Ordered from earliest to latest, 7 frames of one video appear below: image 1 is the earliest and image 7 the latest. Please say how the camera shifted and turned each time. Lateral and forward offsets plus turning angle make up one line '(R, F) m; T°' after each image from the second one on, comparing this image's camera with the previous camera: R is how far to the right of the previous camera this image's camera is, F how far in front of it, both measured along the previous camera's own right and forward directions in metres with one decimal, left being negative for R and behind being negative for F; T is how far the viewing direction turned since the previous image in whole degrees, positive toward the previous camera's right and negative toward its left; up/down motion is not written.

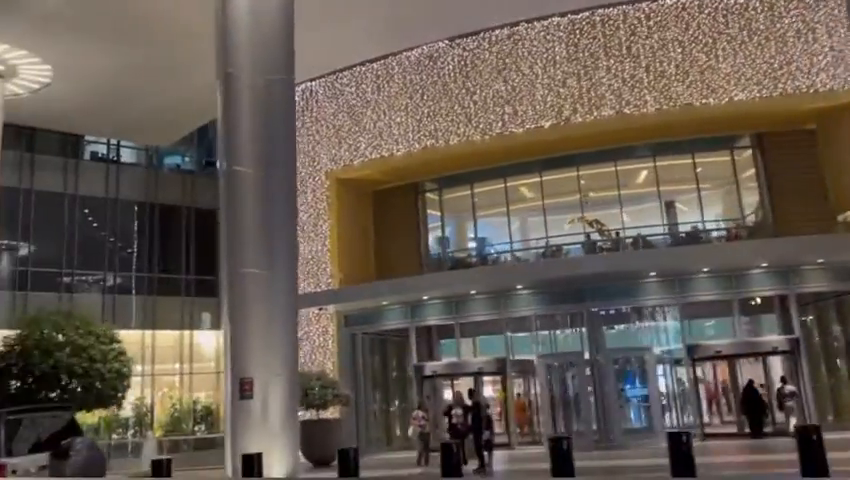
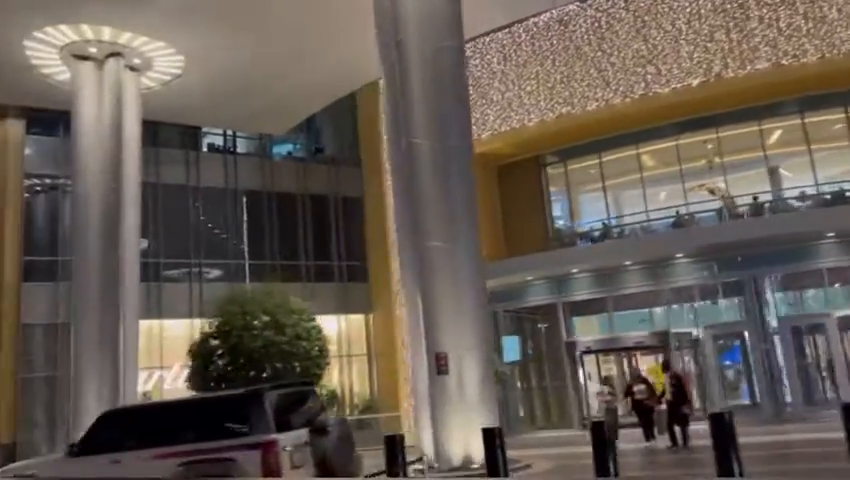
(-1.3, +0.3) m; -5°
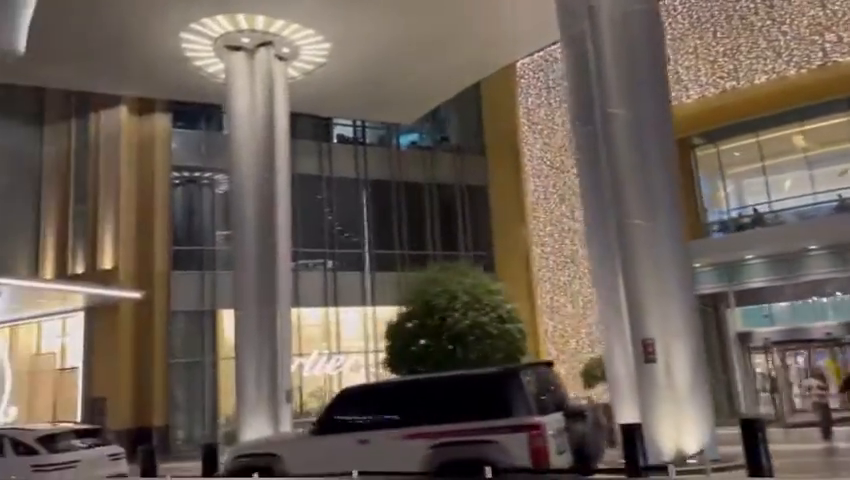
(-1.1, +0.3) m; -7°
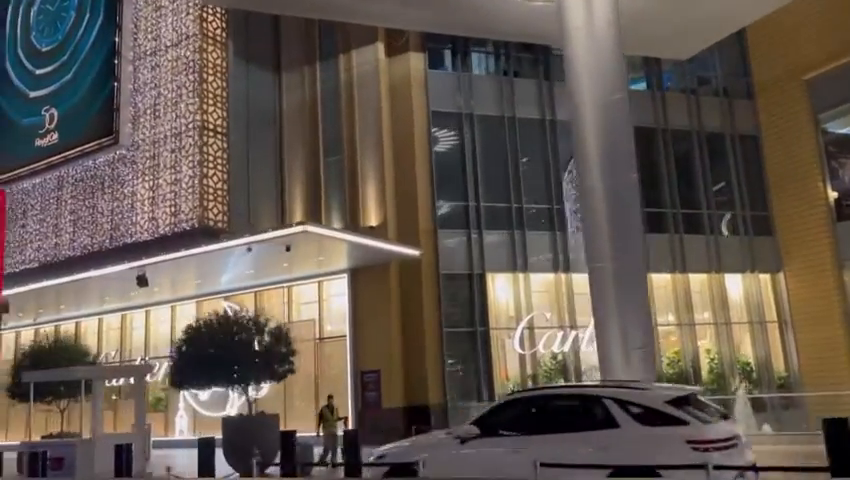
(-4.3, +2.0) m; -6°
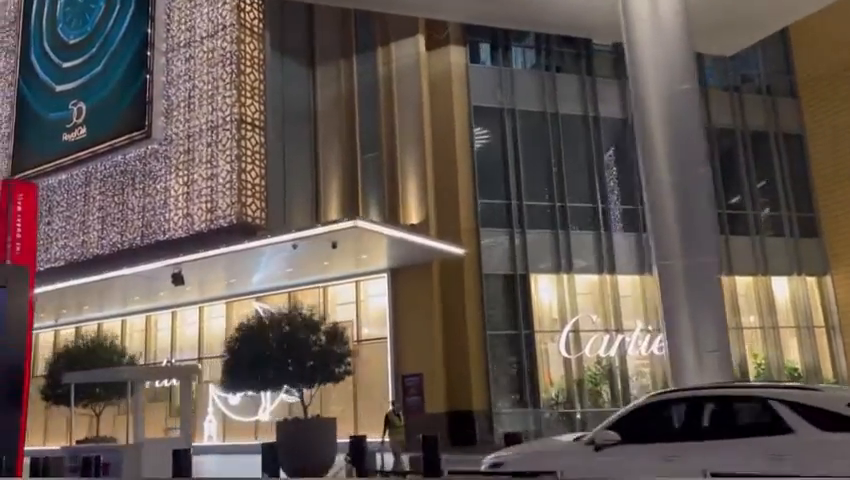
(-0.8, +0.5) m; 0°
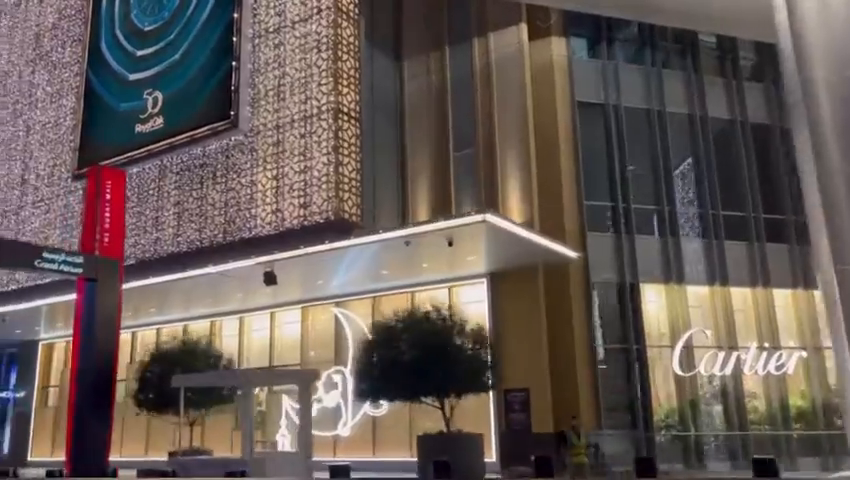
(-1.5, +1.0) m; -1°
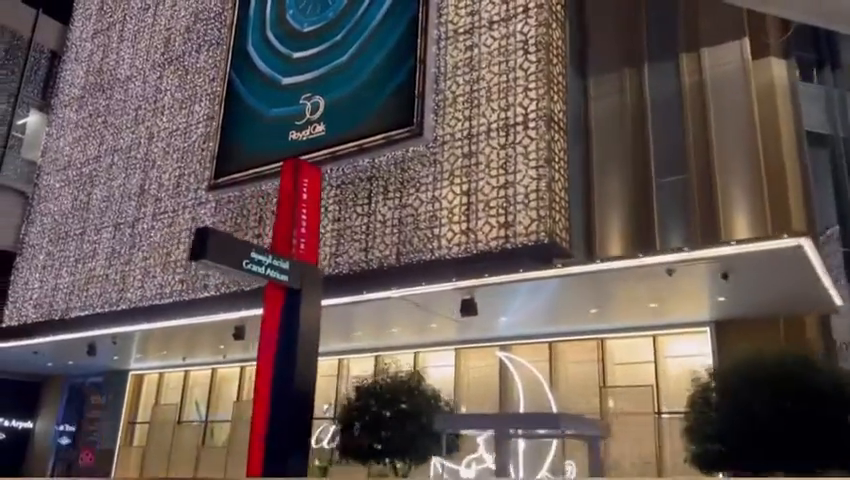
(-2.7, +1.7) m; -2°
